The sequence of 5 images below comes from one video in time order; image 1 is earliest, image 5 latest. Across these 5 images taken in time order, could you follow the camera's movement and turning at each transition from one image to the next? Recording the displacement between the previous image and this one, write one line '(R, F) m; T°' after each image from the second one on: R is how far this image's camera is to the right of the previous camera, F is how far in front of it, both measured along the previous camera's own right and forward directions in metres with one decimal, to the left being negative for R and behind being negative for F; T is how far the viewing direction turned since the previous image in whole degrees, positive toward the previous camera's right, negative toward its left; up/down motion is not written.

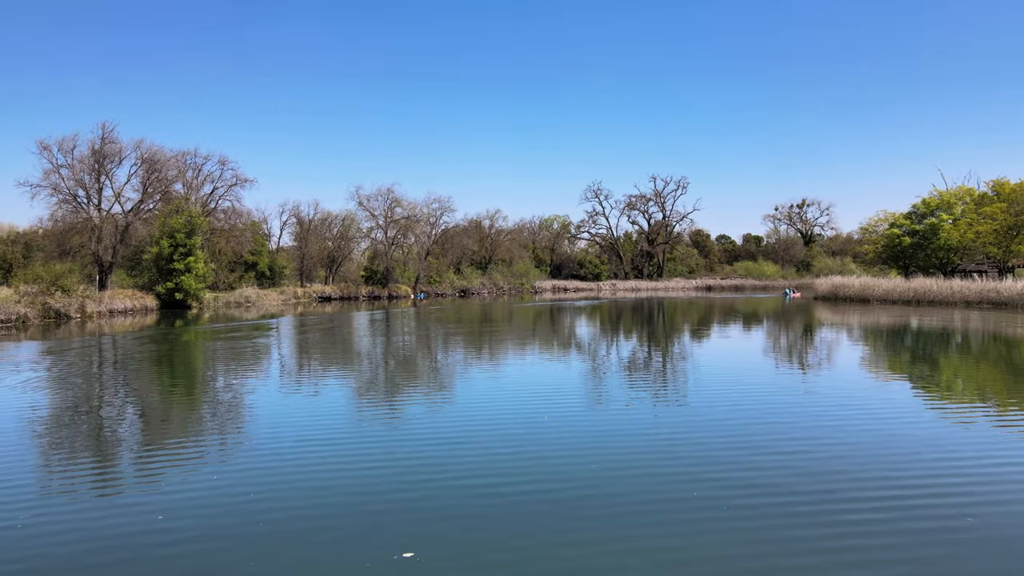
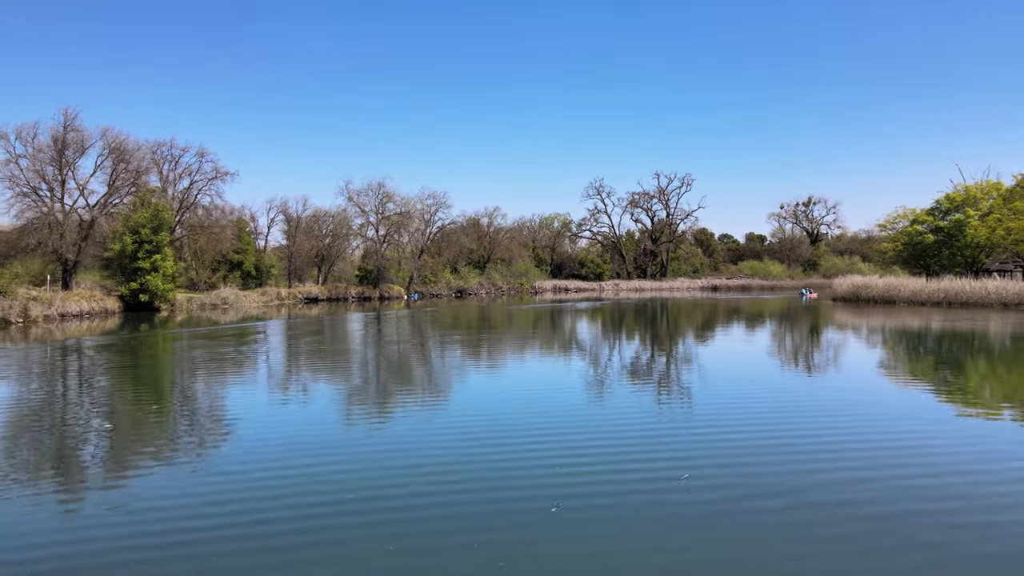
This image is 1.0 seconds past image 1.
(0.0, +0.9) m; 0°
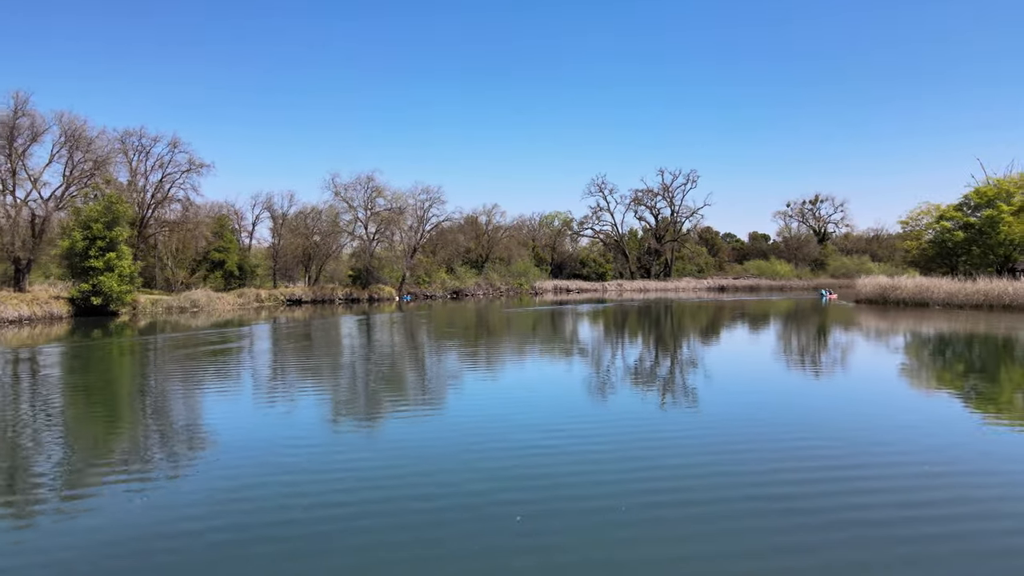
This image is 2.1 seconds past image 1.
(0.0, +1.0) m; 0°
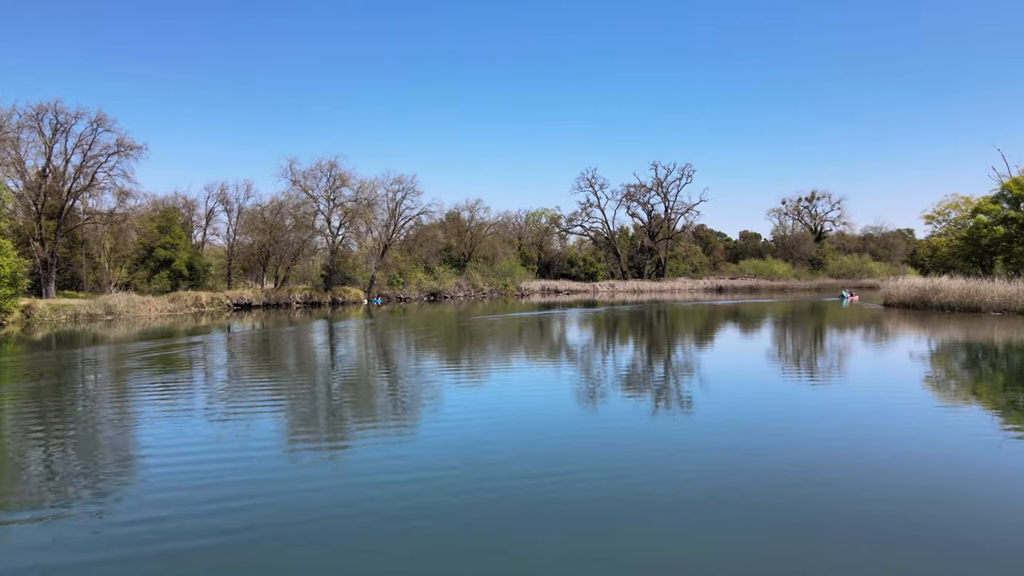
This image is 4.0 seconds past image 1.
(0.0, +1.7) m; +1°
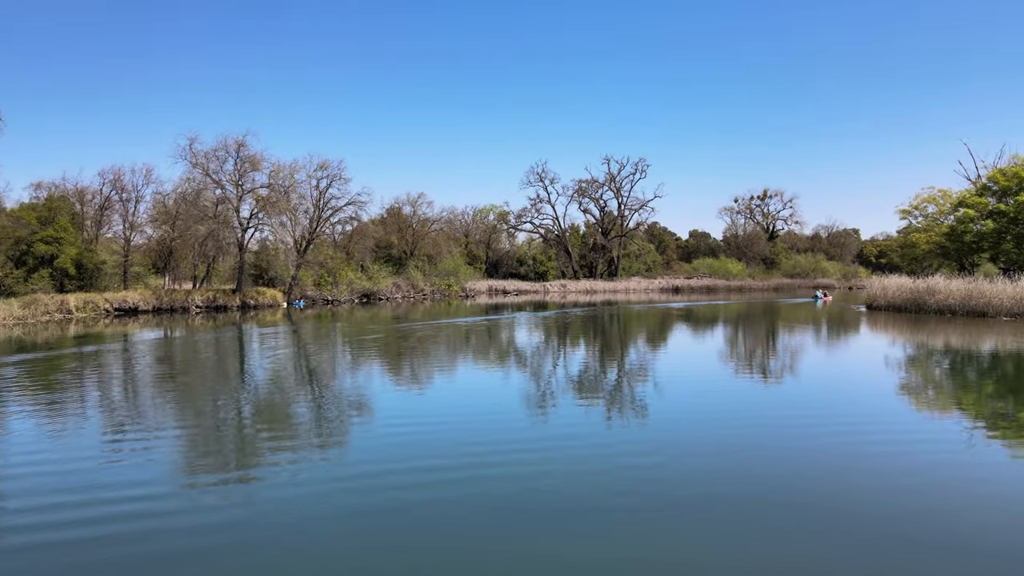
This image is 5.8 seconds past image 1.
(+0.1, +1.6) m; +4°
